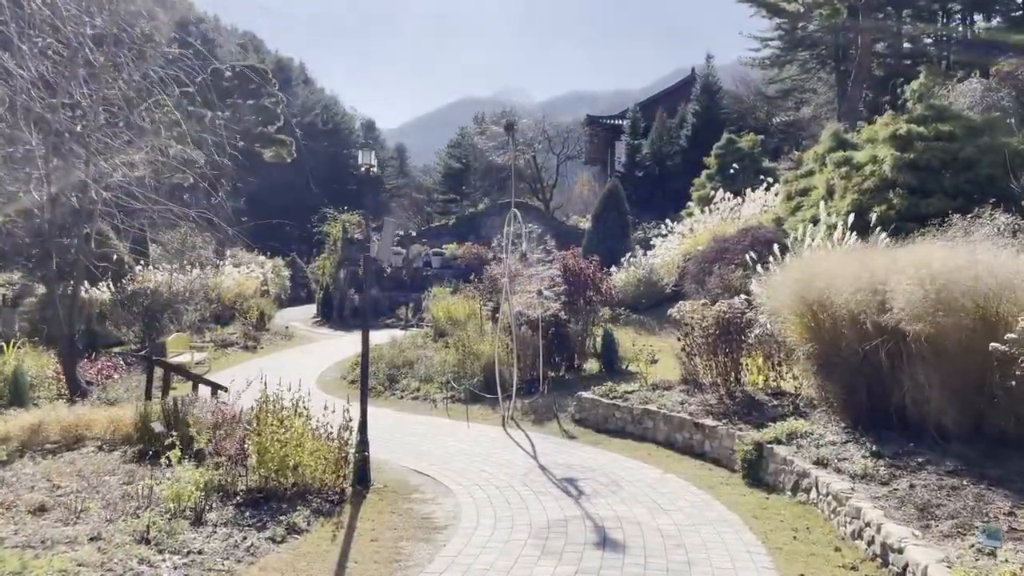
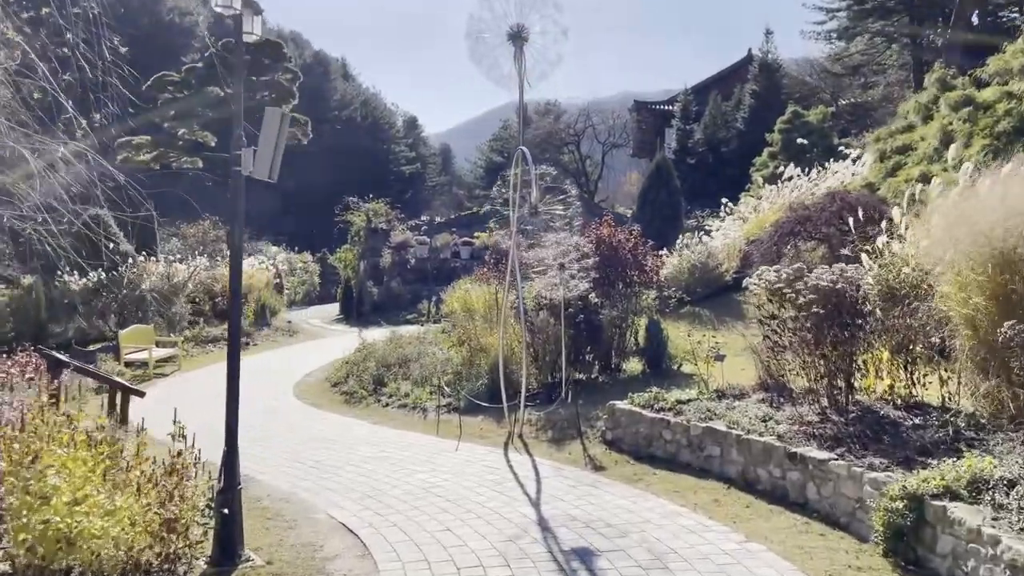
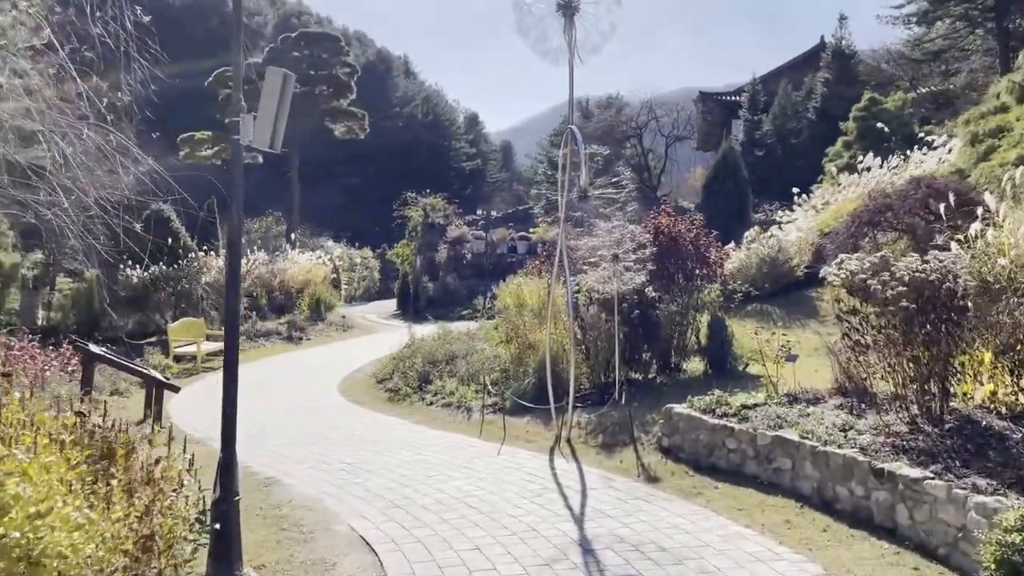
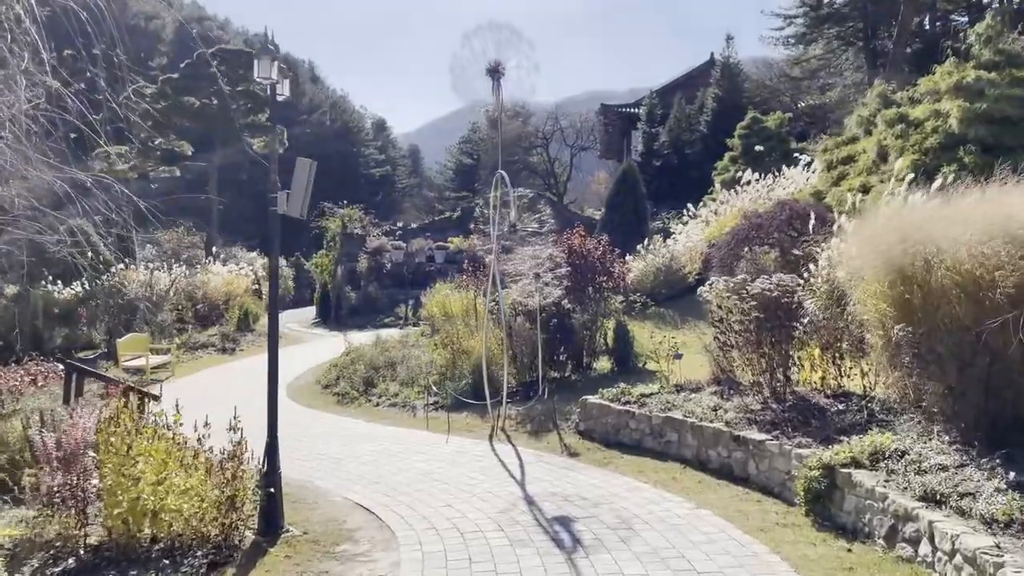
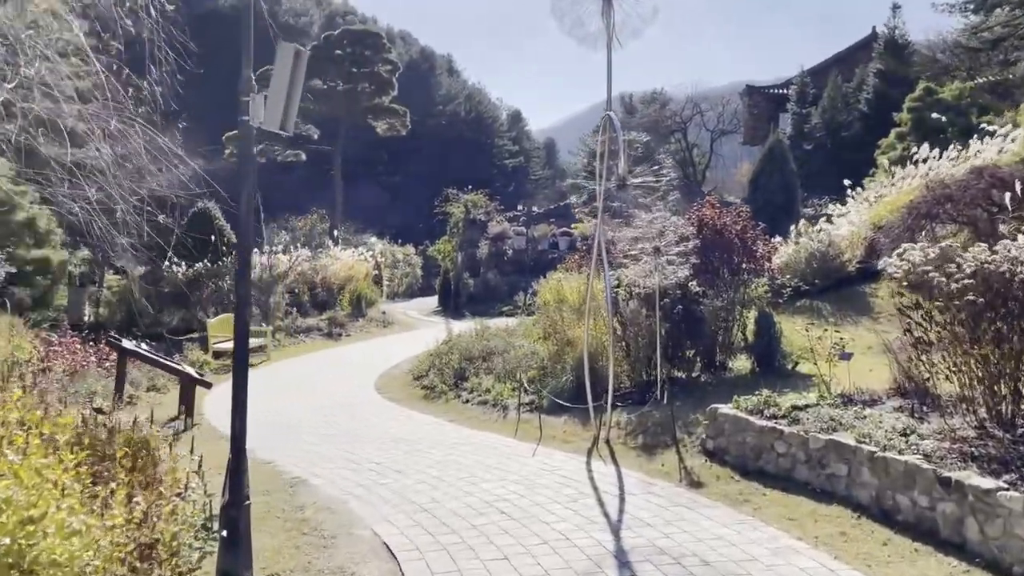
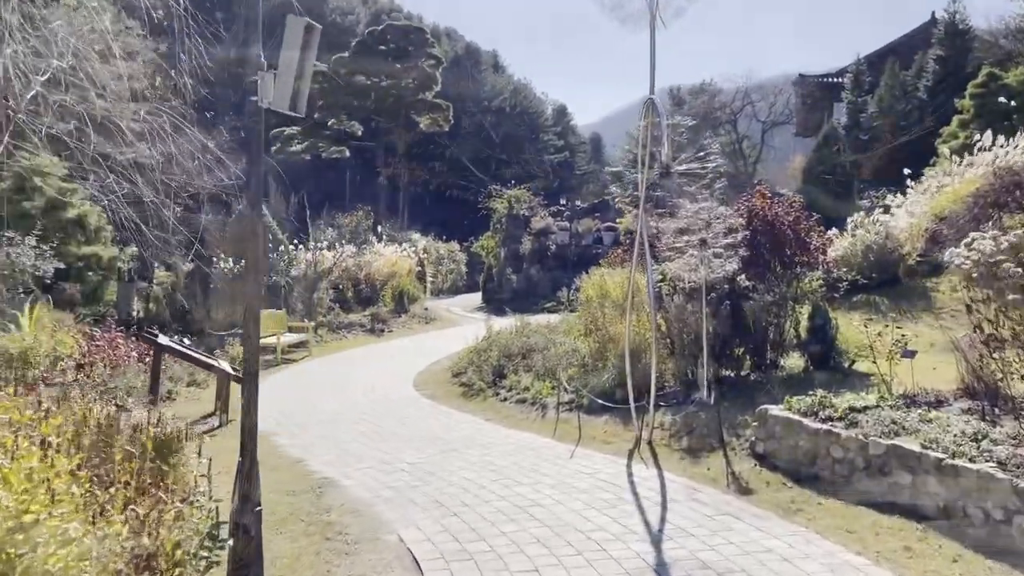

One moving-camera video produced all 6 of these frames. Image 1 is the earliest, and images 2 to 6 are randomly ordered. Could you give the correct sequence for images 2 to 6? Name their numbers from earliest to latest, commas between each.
4, 2, 3, 5, 6
